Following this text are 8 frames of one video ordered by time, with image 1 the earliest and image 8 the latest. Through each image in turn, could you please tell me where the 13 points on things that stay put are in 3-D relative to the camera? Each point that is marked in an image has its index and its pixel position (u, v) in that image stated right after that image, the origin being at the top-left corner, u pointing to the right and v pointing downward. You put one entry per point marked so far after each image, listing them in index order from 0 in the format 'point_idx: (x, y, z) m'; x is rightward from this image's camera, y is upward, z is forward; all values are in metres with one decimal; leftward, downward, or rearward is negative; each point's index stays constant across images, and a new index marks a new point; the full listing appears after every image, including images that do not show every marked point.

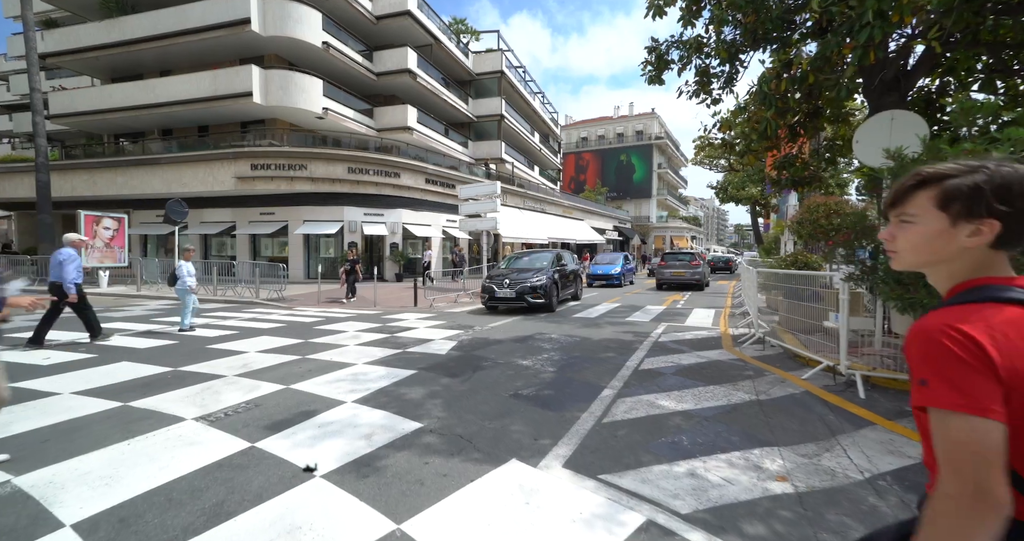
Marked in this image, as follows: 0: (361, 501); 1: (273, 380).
0: (-0.9, -1.4, +2.9) m
1: (-2.9, -1.3, +5.6) m
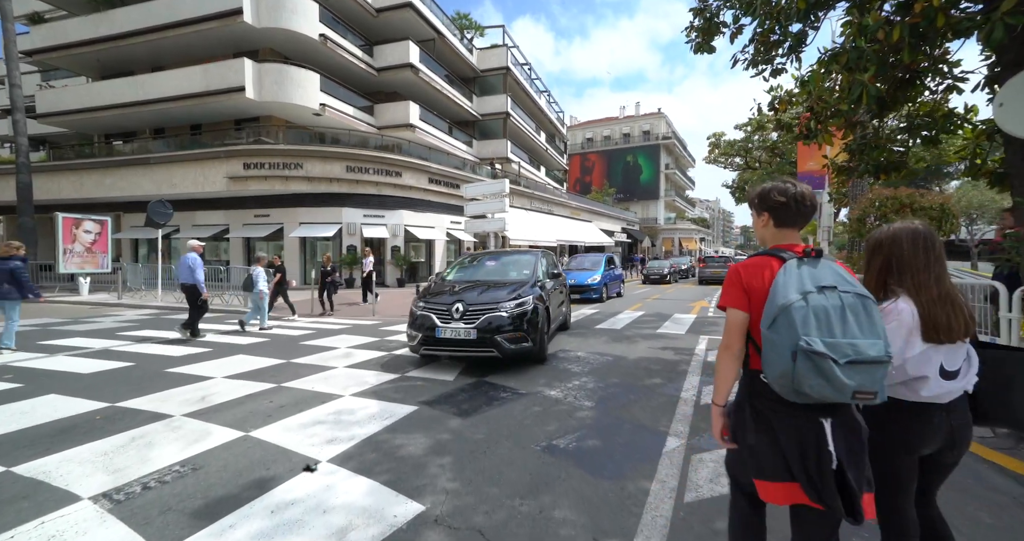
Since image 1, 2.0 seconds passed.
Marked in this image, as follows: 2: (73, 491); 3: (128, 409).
0: (-0.7, -1.5, +1.6) m
1: (-2.6, -1.4, +4.3) m
2: (-3.0, -1.5, +3.2) m
3: (-4.0, -1.4, +4.8) m
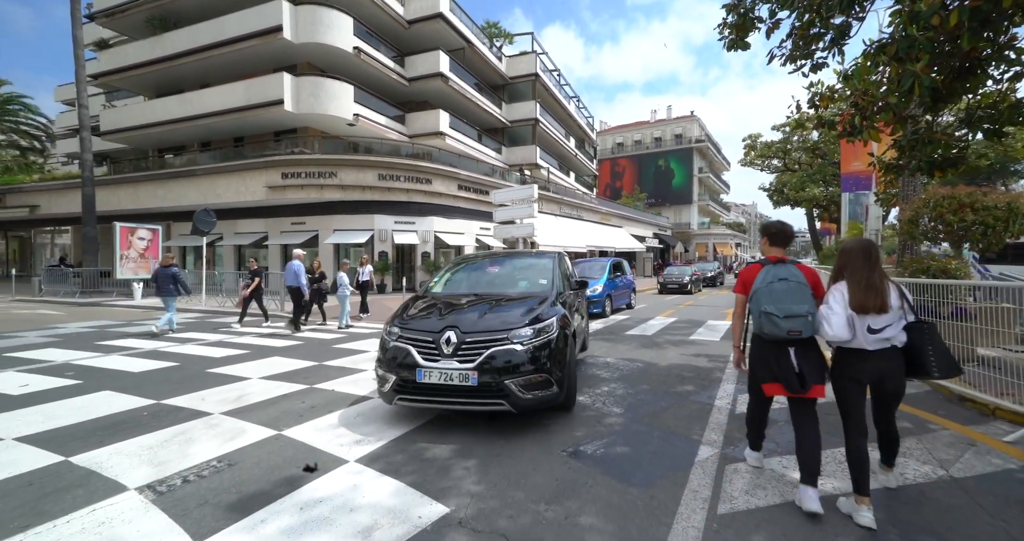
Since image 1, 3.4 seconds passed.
0: (-0.6, -1.4, +1.6) m
1: (-2.4, -1.5, +4.4) m
2: (-2.8, -1.5, +3.3) m
3: (-3.7, -1.5, +5.0) m
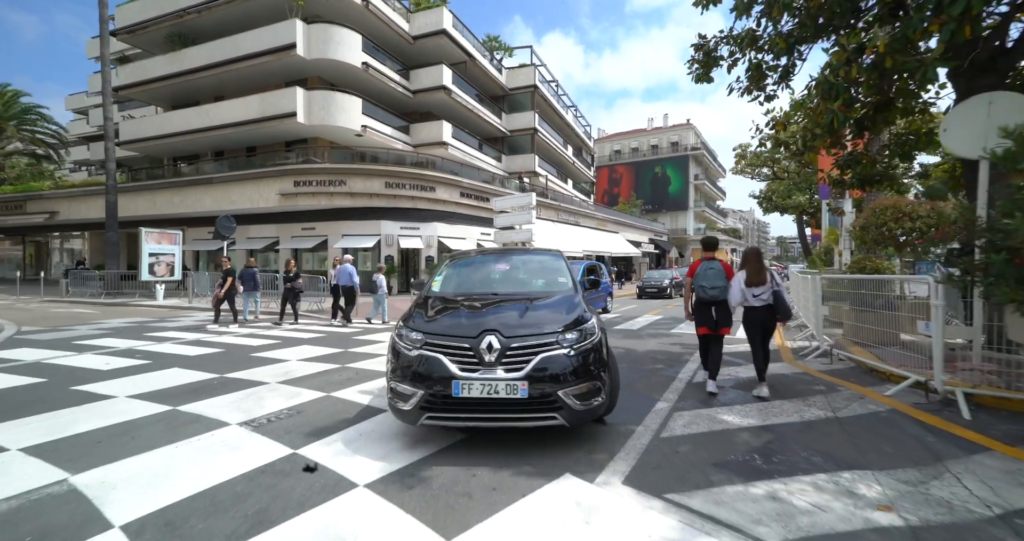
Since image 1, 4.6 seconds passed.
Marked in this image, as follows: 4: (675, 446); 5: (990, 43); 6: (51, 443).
0: (-0.6, -1.4, +2.7) m
1: (-2.4, -1.4, +5.5) m
2: (-2.8, -1.4, +4.4) m
3: (-3.7, -1.4, +6.1) m
4: (+1.3, -1.4, +3.6) m
5: (+4.4, +2.1, +4.1) m
6: (-4.0, -1.5, +4.1) m
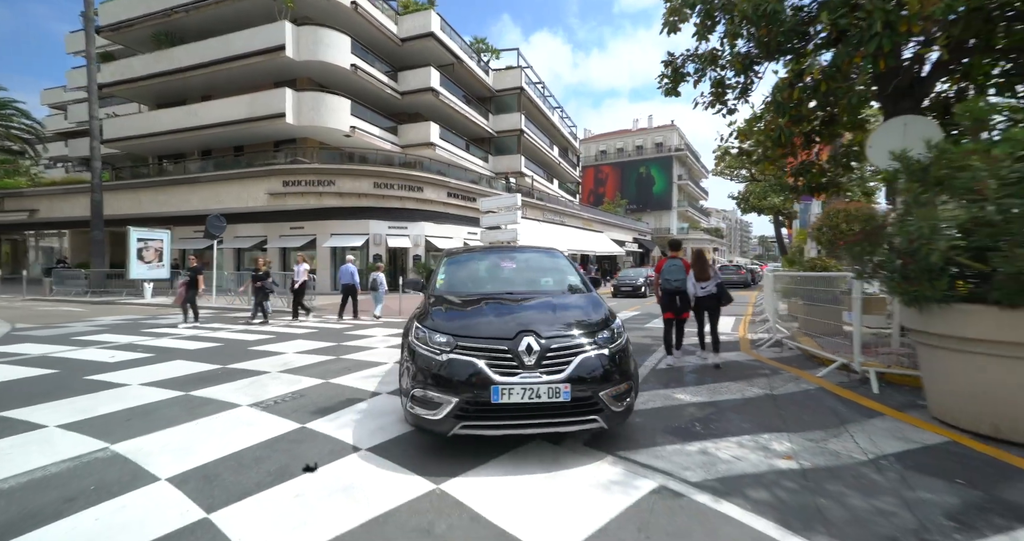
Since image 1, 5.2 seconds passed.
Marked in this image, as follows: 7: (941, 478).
0: (-0.8, -1.3, +3.2) m
1: (-2.6, -1.4, +6.0) m
2: (-3.0, -1.4, +4.9) m
3: (-3.9, -1.4, +6.6) m
4: (+1.1, -1.4, +4.3) m
5: (+4.2, +2.1, +4.8) m
6: (-4.2, -1.5, +4.6) m
7: (+2.4, -1.1, +2.5) m
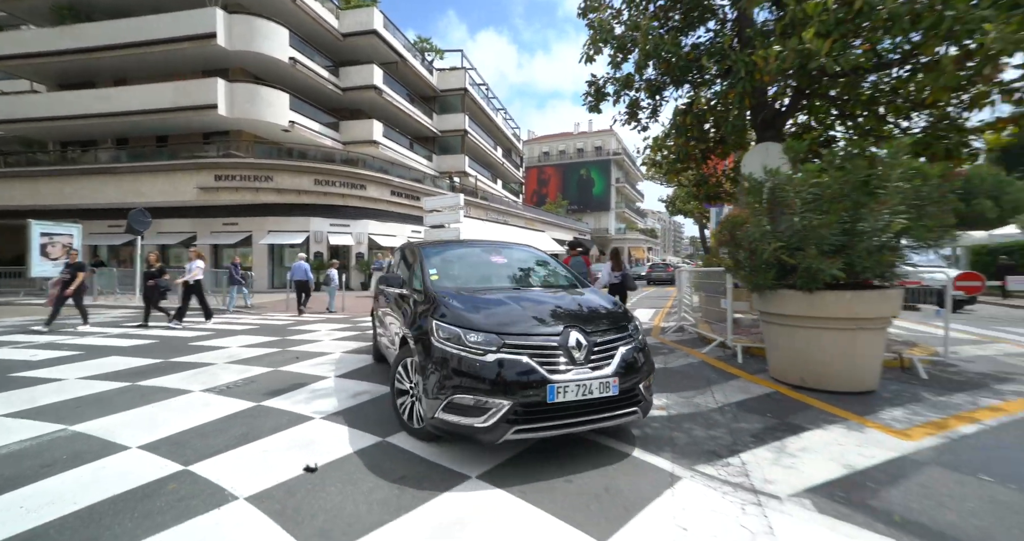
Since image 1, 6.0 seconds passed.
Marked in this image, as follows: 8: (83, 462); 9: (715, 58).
0: (-1.3, -1.3, +3.8) m
1: (-3.5, -1.3, +6.4) m
2: (-3.7, -1.4, +5.2) m
3: (-4.8, -1.3, +6.7) m
4: (+0.4, -1.3, +5.1) m
5: (+3.4, +2.1, +6.0) m
6: (-4.9, -1.4, +4.7) m
7: (+1.9, -1.1, +3.5) m
8: (-3.1, -1.4, +3.4) m
9: (+2.5, +2.7, +5.8) m
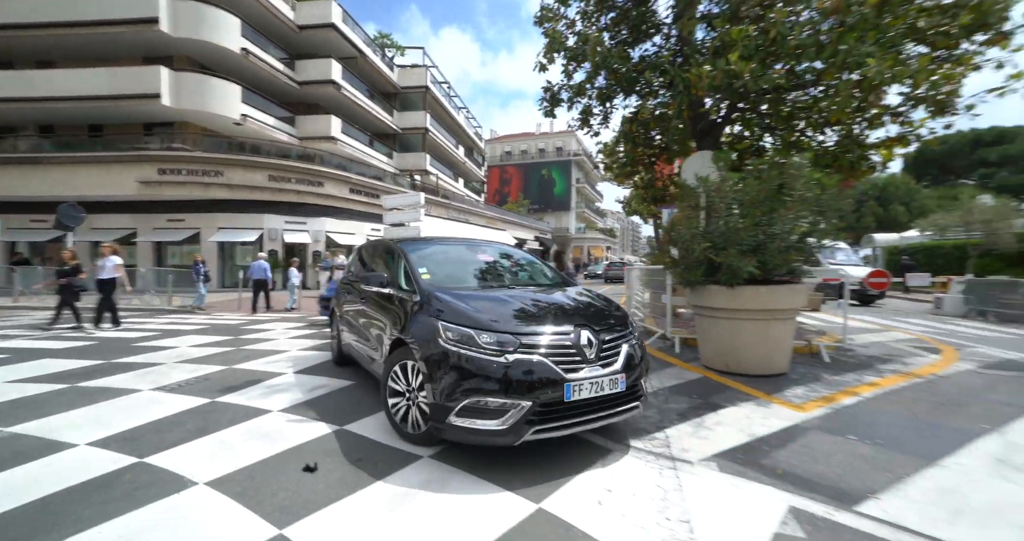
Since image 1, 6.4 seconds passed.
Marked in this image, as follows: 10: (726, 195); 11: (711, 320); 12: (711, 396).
0: (-1.7, -1.3, +3.9) m
1: (-4.1, -1.3, +6.3) m
2: (-4.2, -1.3, +5.2) m
3: (-5.5, -1.3, +6.6) m
4: (-0.1, -1.3, +5.3) m
5: (+2.8, +2.2, +6.5) m
6: (-5.4, -1.4, +4.6) m
7: (+1.5, -1.1, +3.9) m
8: (-3.5, -1.4, +3.3) m
9: (+2.0, +2.7, +6.2) m
10: (+2.1, +0.7, +4.4) m
11: (+1.9, -0.5, +4.5) m
12: (+1.6, -1.0, +3.8) m
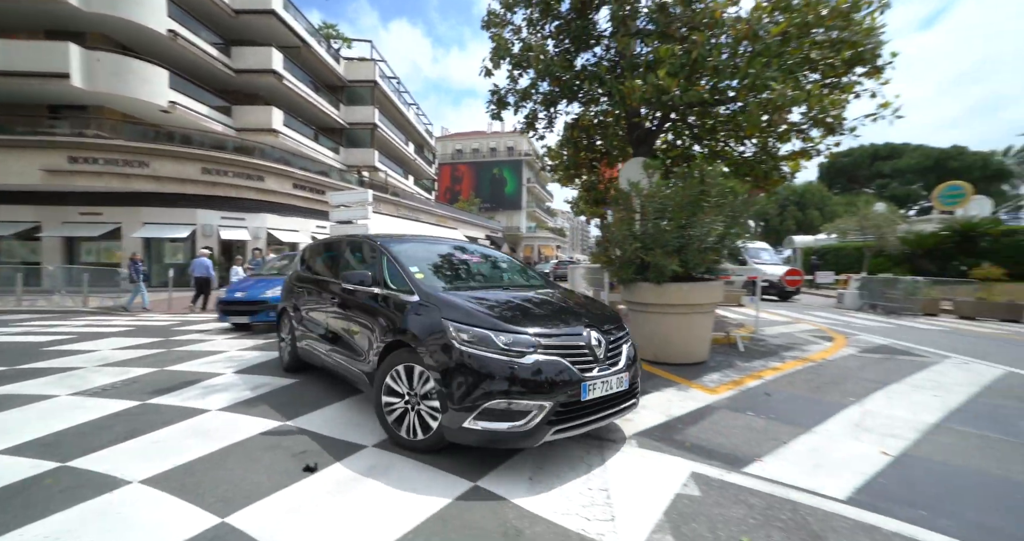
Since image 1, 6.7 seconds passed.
0: (-2.2, -1.2, +3.9) m
1: (-4.8, -1.3, +6.1) m
2: (-4.8, -1.3, +4.9) m
3: (-6.2, -1.3, +6.2) m
4: (-0.7, -1.3, +5.5) m
5: (+2.0, +2.2, +6.9) m
6: (-5.9, -1.4, +4.2) m
7: (+1.0, -1.1, +4.2) m
8: (-3.9, -1.3, +3.1) m
9: (+1.2, +2.7, +6.6) m
10: (+1.5, +0.7, +4.8) m
11: (+1.4, -0.5, +4.9) m
12: (+1.2, -1.0, +4.1) m
